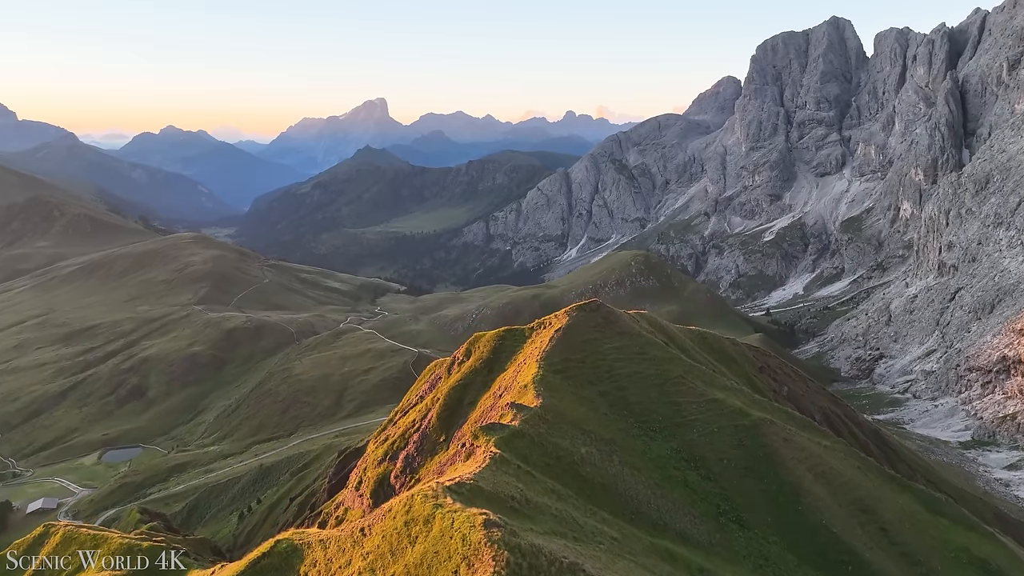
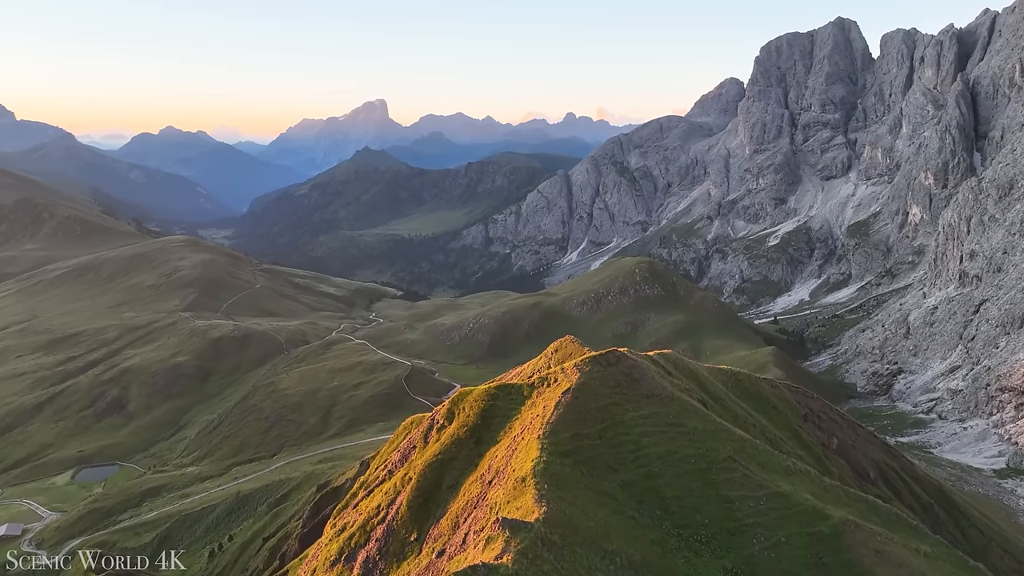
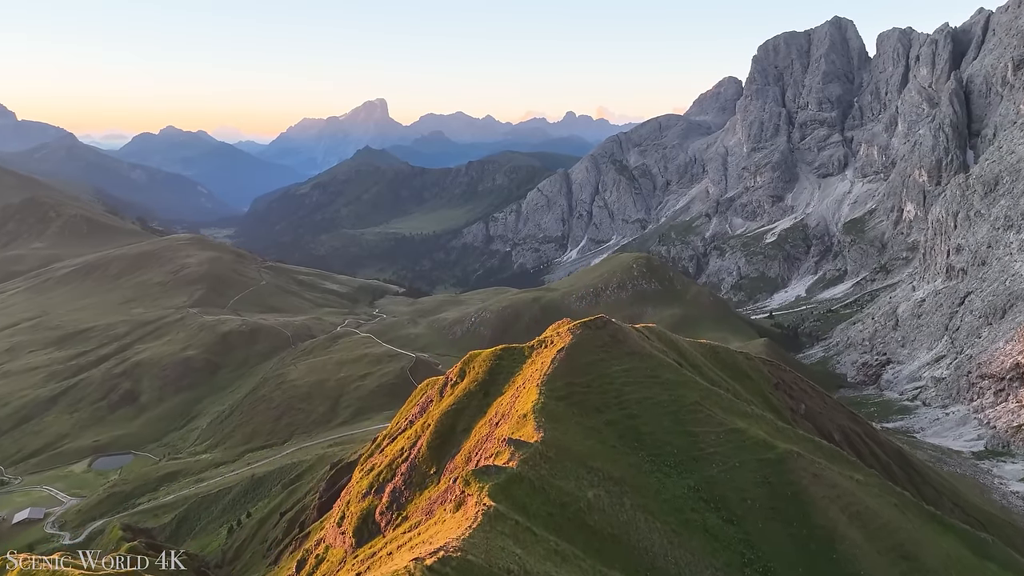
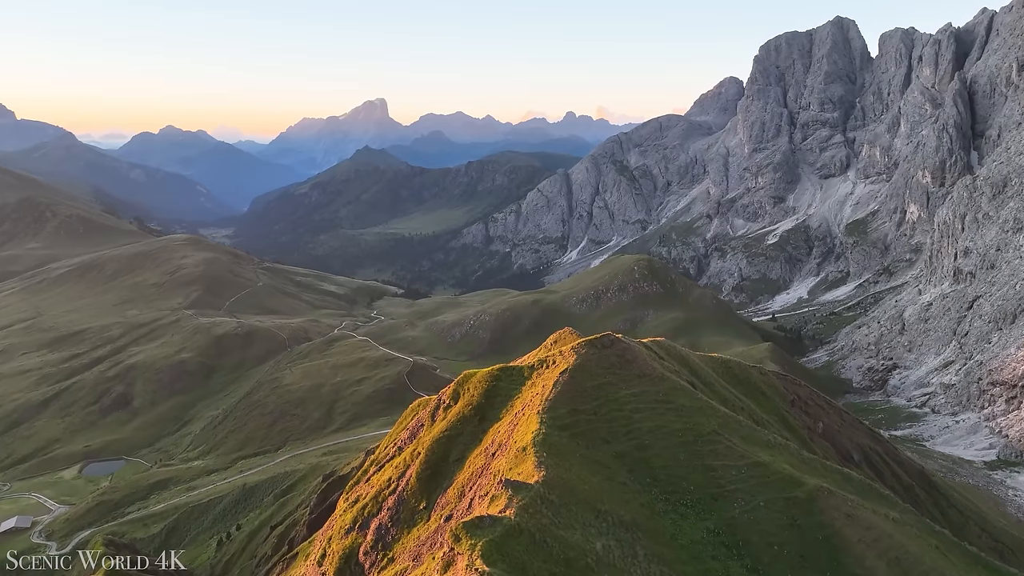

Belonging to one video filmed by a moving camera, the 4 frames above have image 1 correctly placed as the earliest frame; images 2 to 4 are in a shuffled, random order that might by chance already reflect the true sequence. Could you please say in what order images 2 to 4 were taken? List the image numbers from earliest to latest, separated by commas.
3, 4, 2
